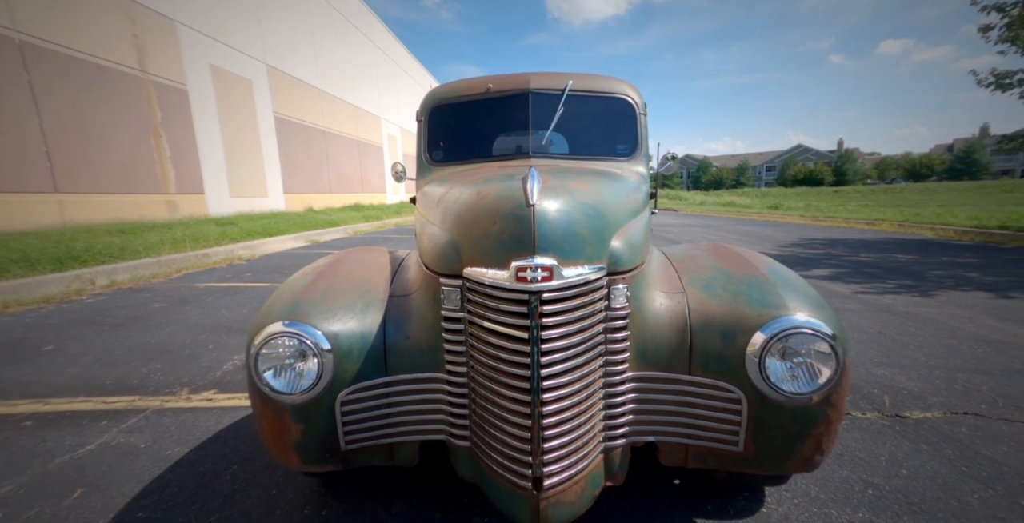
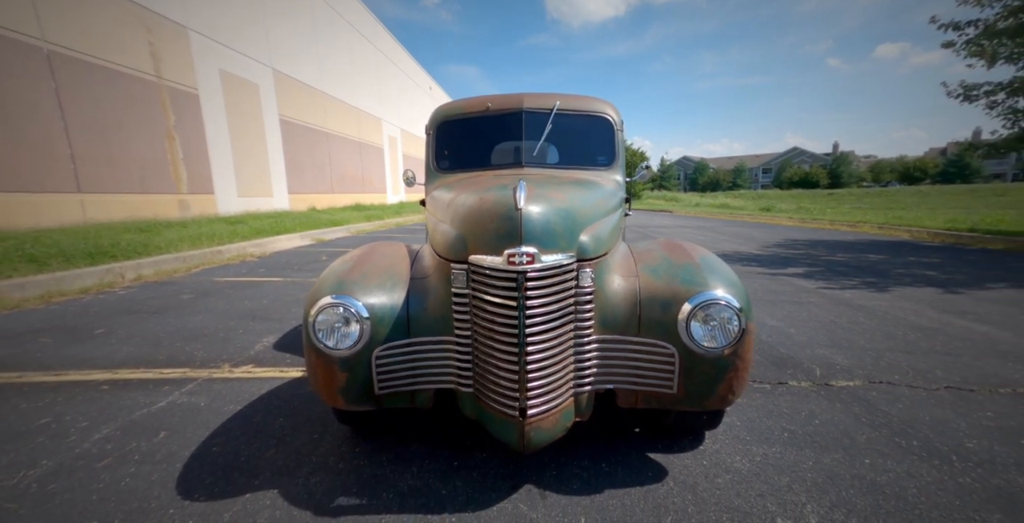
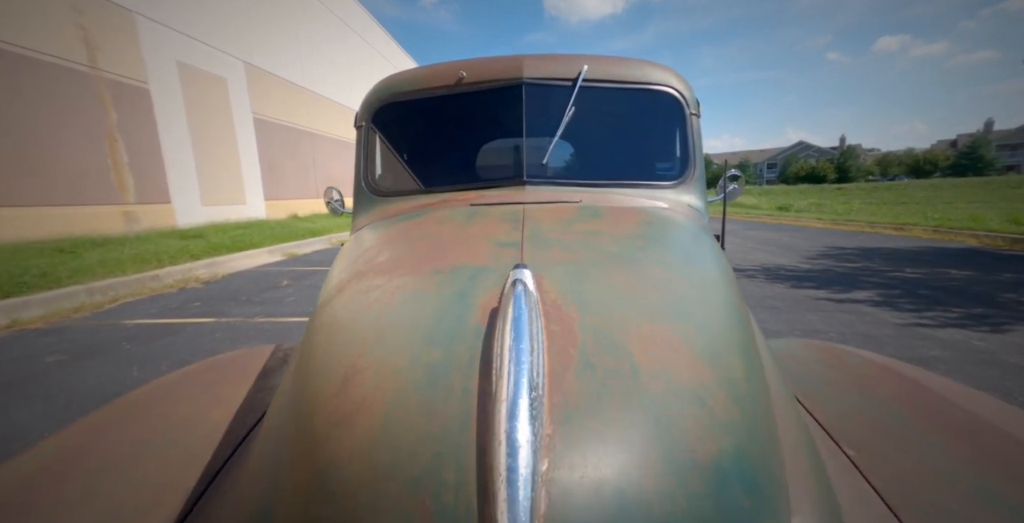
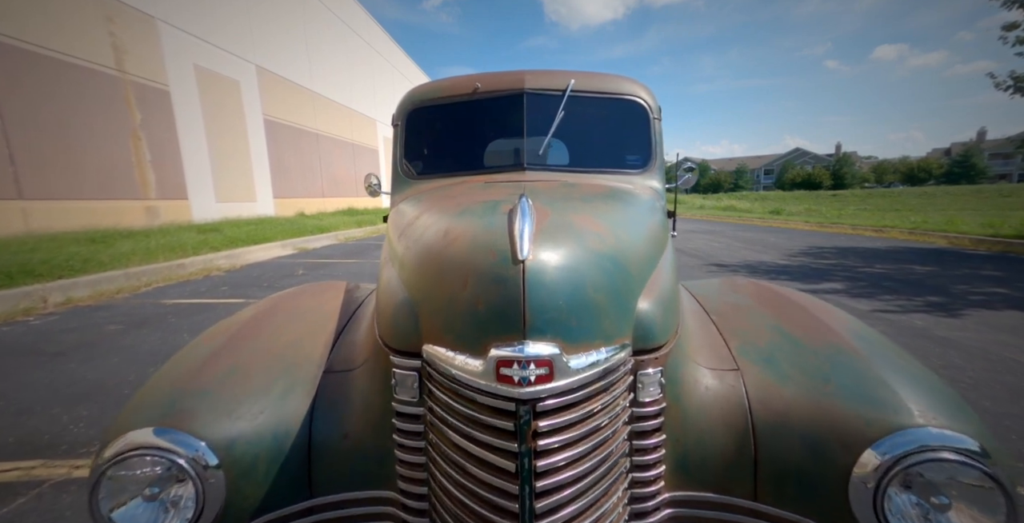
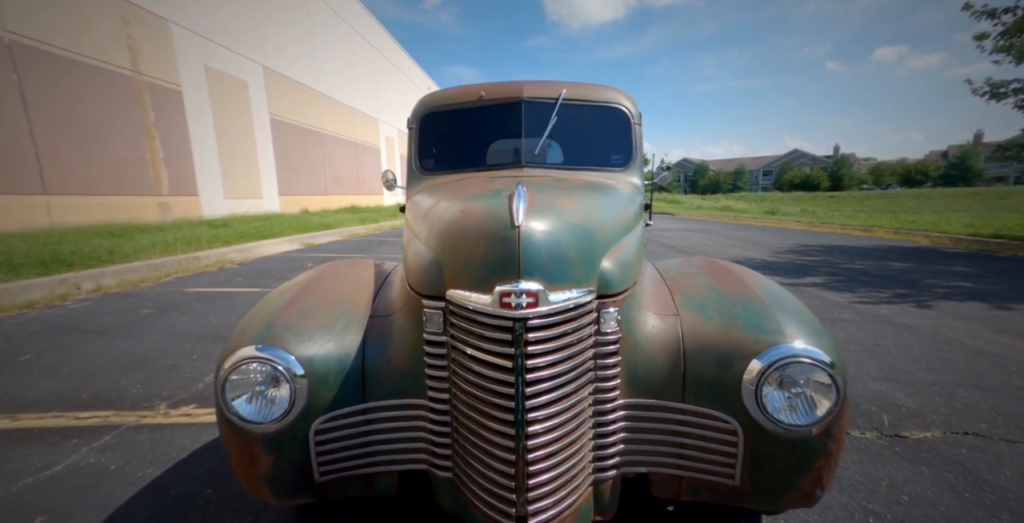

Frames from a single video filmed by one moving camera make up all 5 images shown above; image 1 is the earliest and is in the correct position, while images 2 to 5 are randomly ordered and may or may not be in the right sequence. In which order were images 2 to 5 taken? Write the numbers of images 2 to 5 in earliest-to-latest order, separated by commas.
2, 5, 4, 3
